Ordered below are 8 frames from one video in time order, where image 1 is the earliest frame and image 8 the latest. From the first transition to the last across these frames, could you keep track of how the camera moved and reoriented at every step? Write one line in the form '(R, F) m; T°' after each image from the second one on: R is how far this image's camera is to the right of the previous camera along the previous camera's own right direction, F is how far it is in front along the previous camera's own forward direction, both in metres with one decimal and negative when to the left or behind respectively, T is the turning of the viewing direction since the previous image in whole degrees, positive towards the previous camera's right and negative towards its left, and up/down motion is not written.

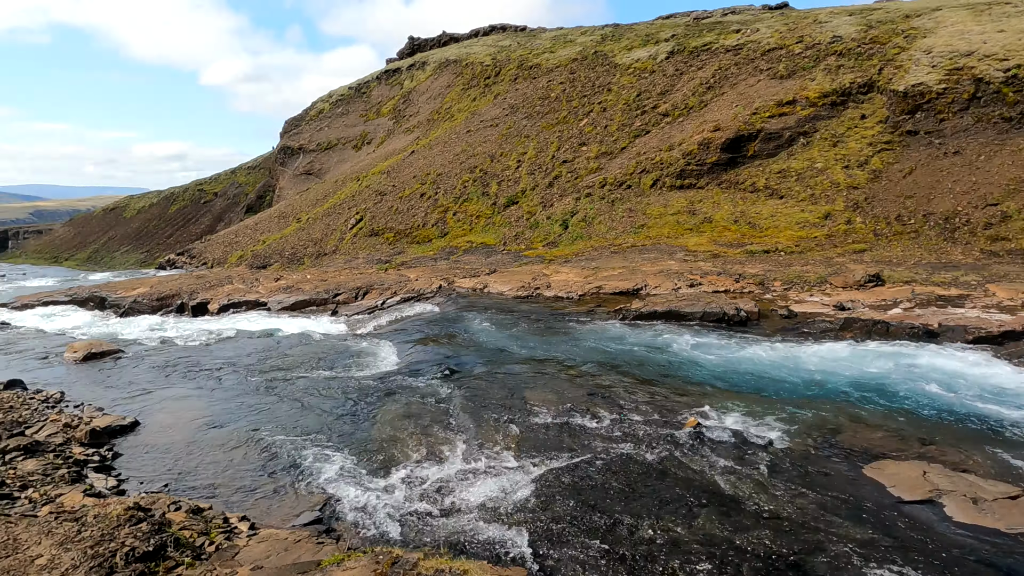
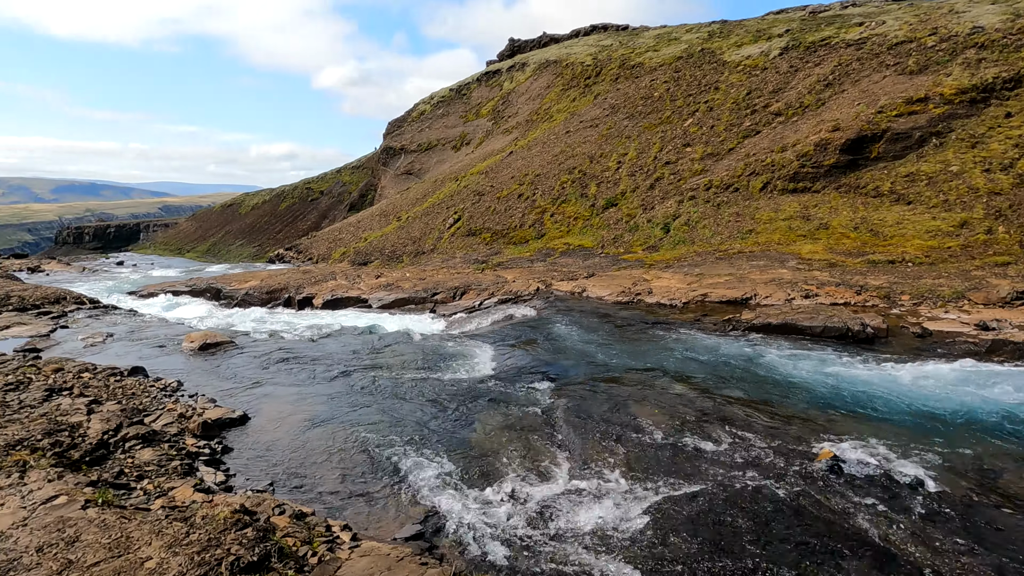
(-0.3, +0.5) m; -8°
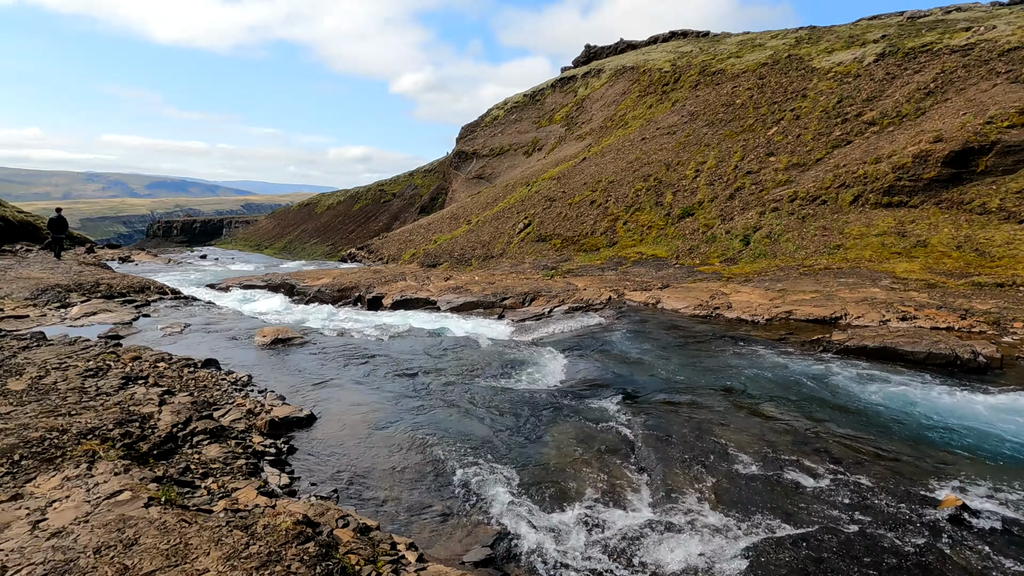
(-0.2, +0.6) m; -6°
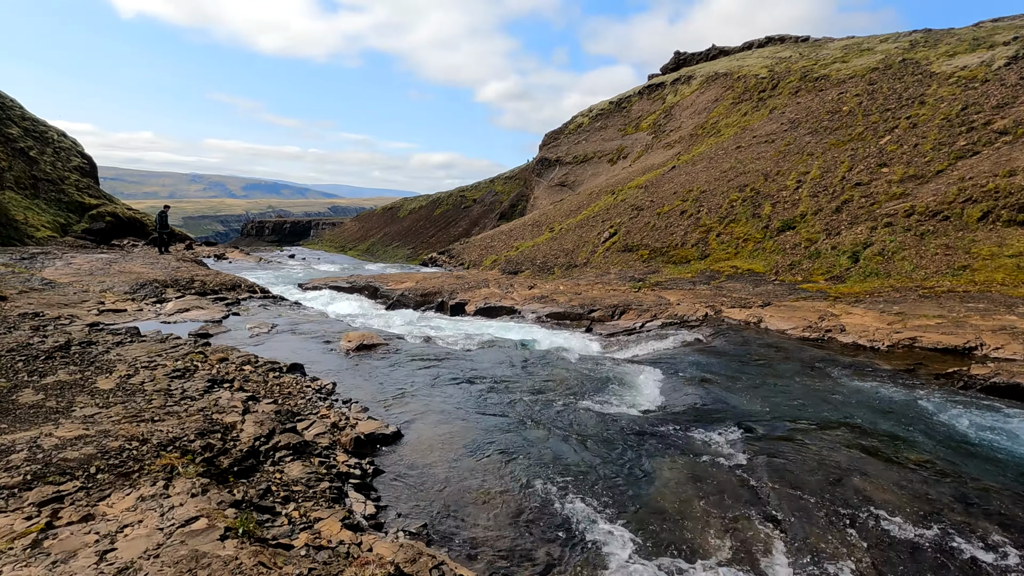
(-0.5, +0.9) m; -6°
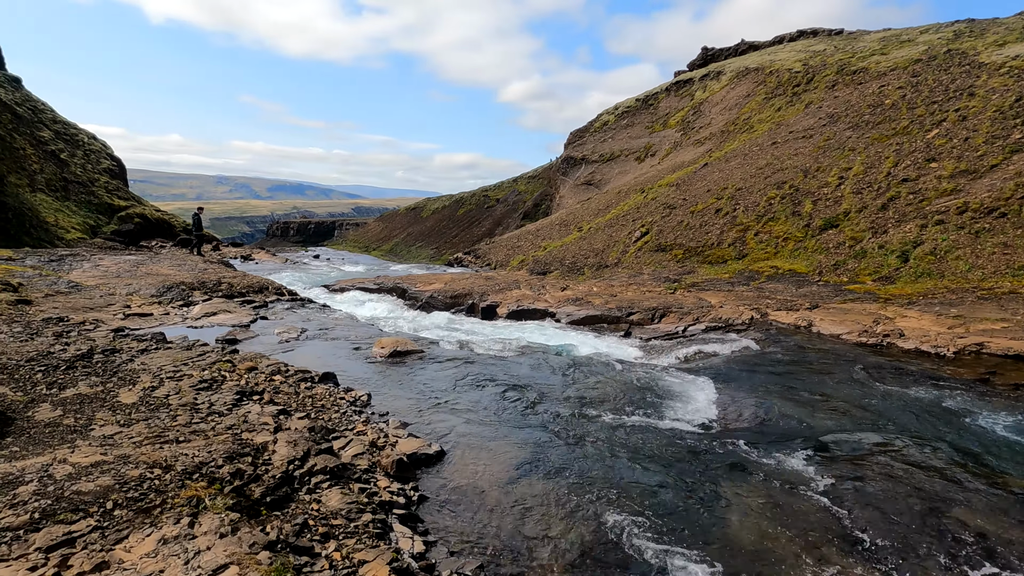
(-0.4, +0.9) m; -2°
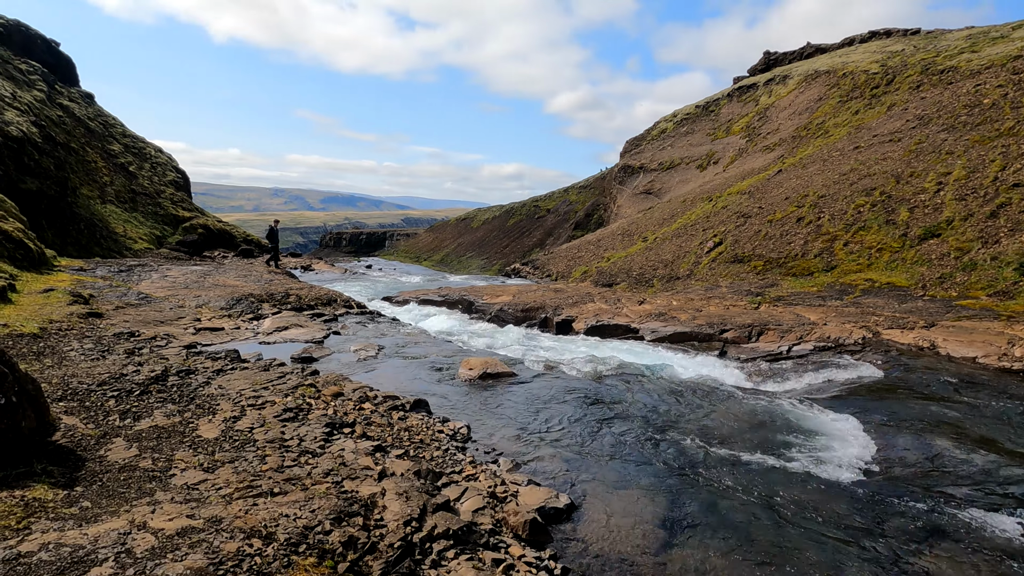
(-1.1, +1.4) m; -4°
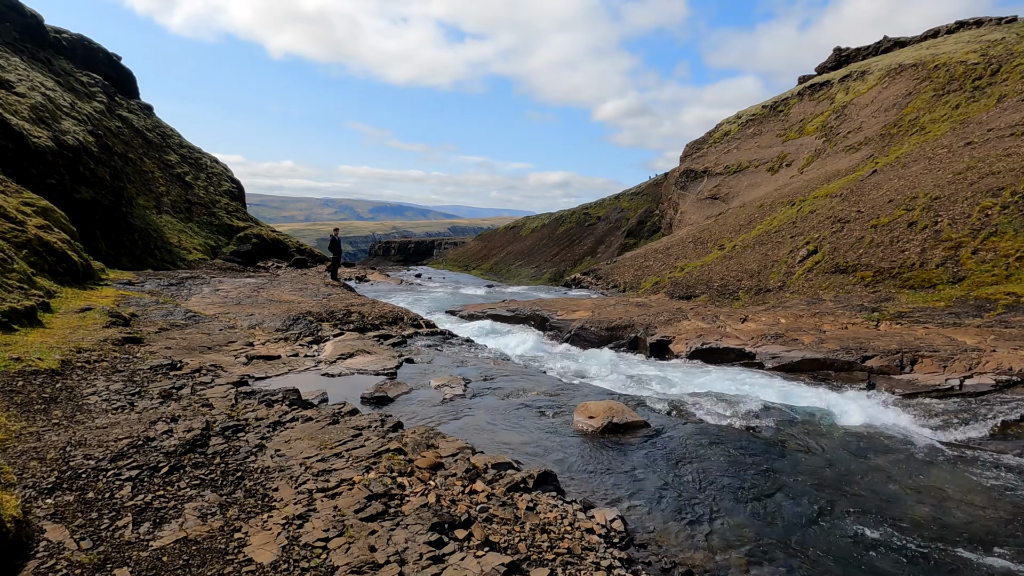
(-1.3, +2.9) m; -4°
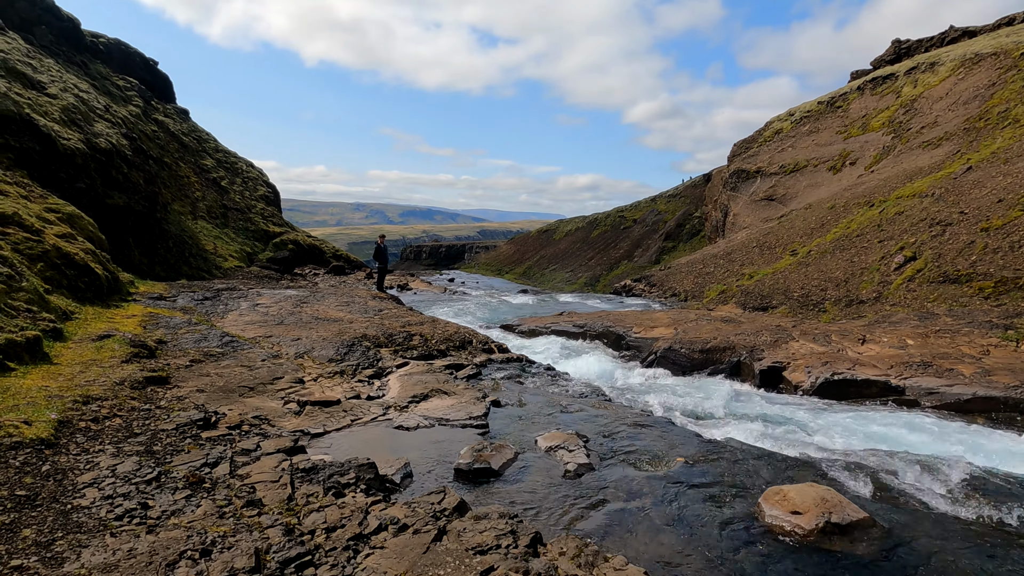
(-1.5, +3.0) m; -3°
